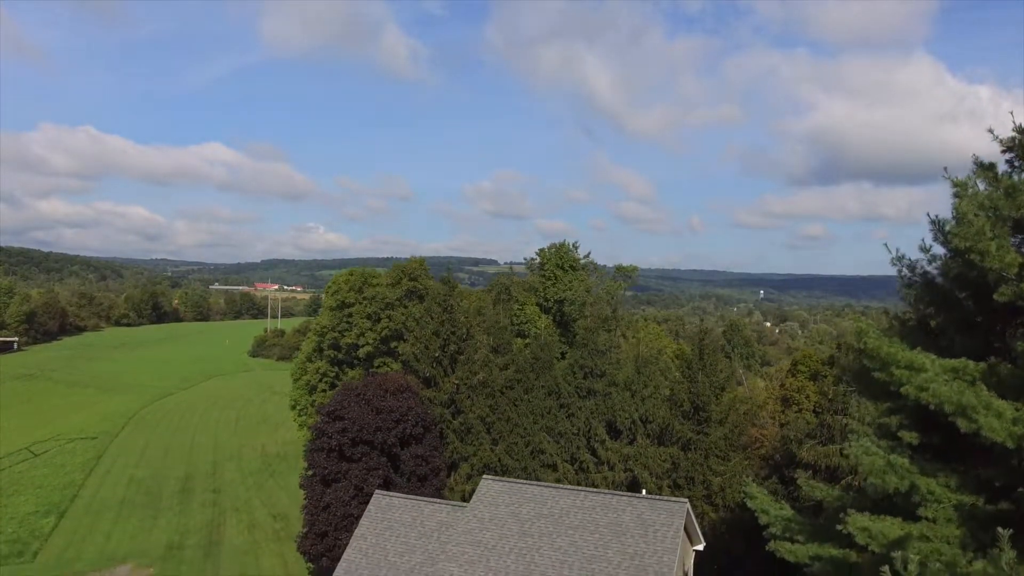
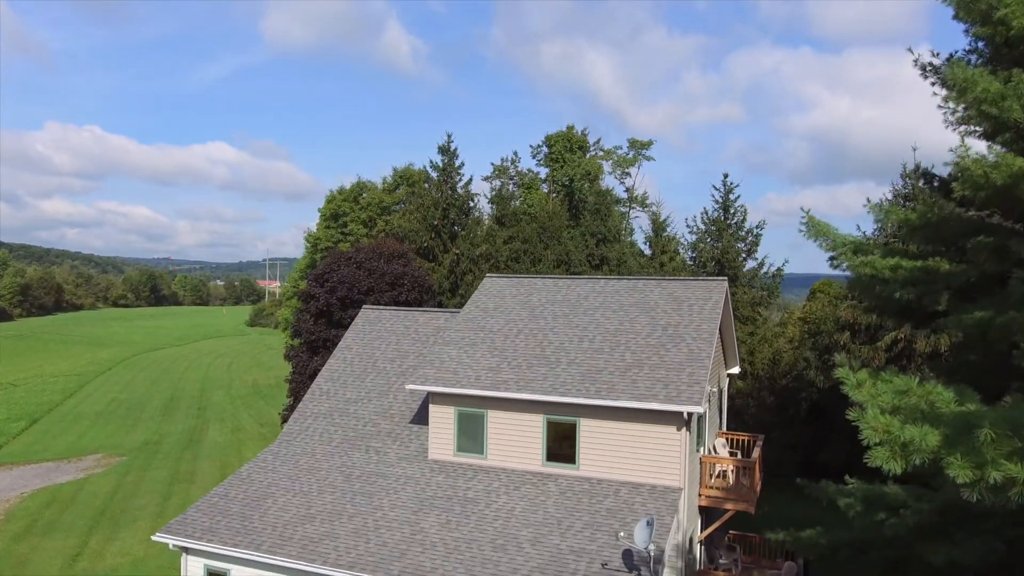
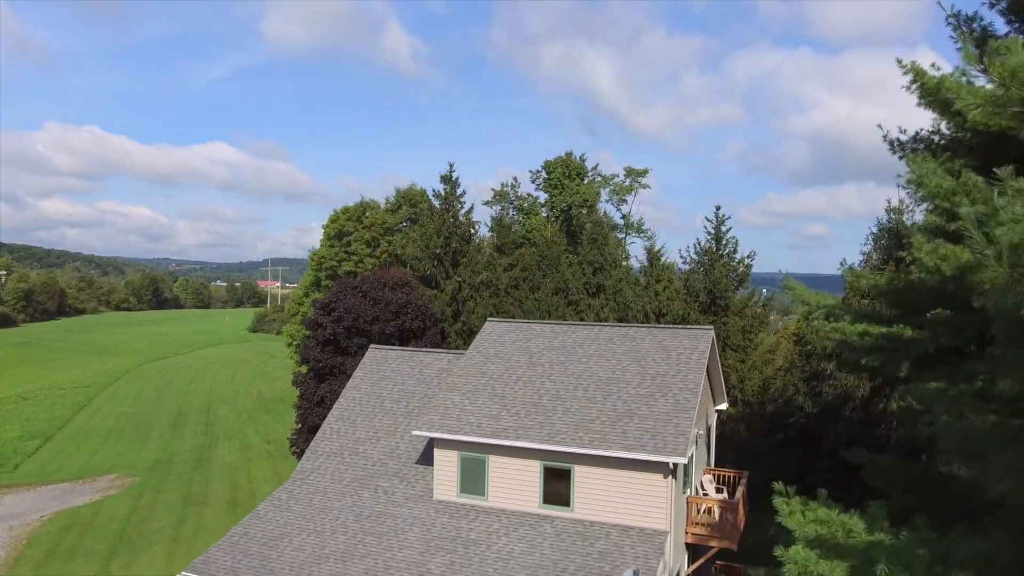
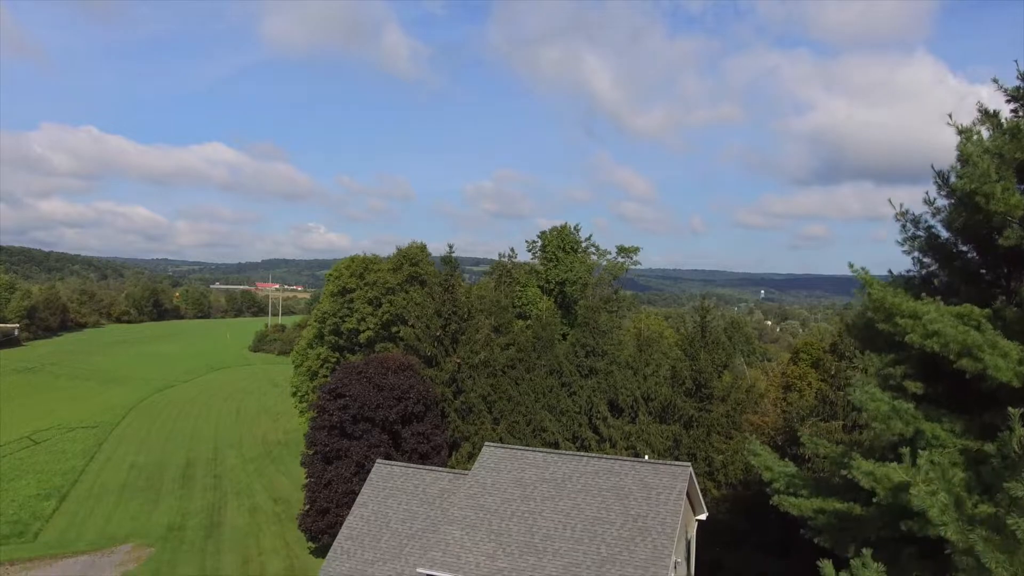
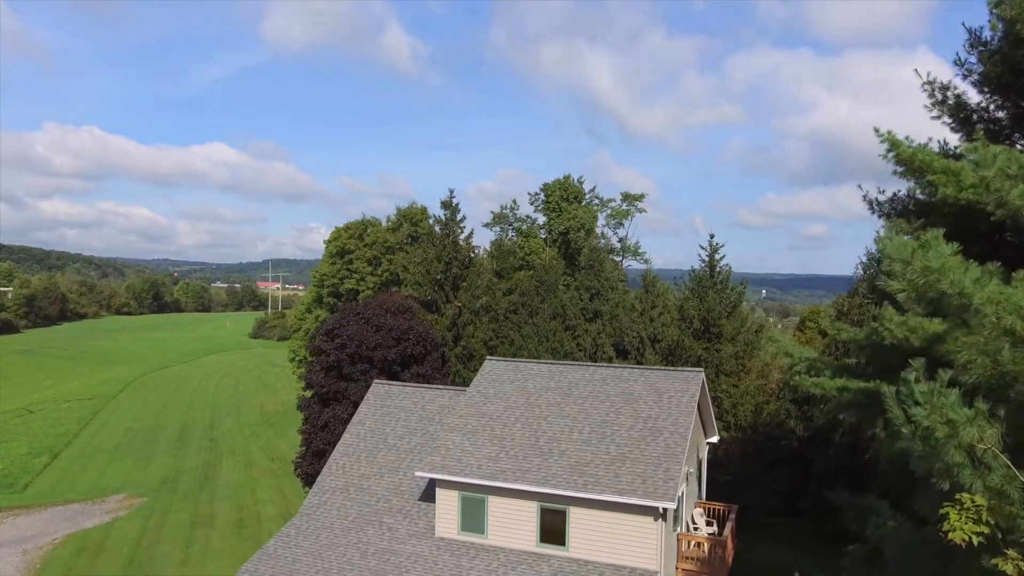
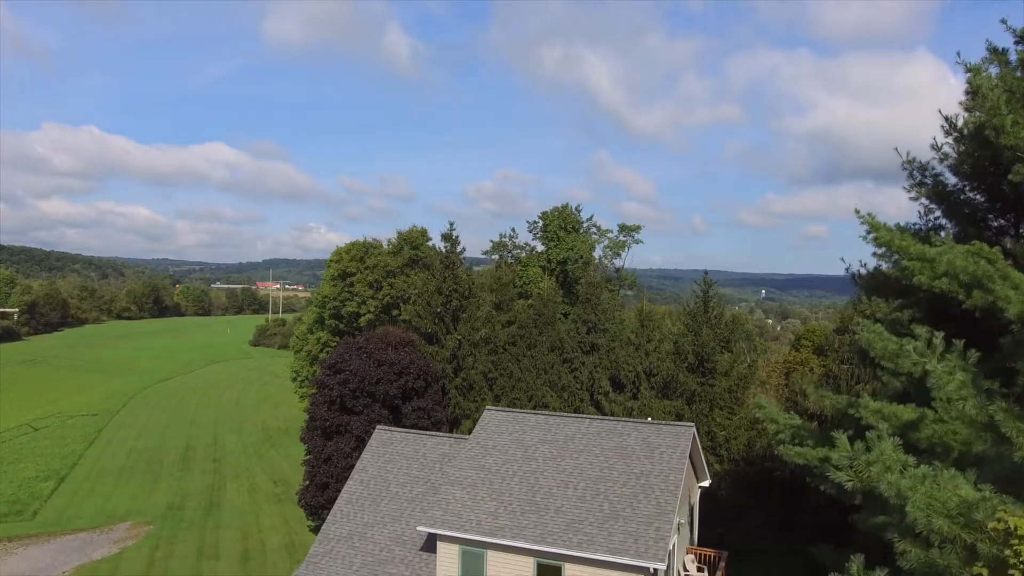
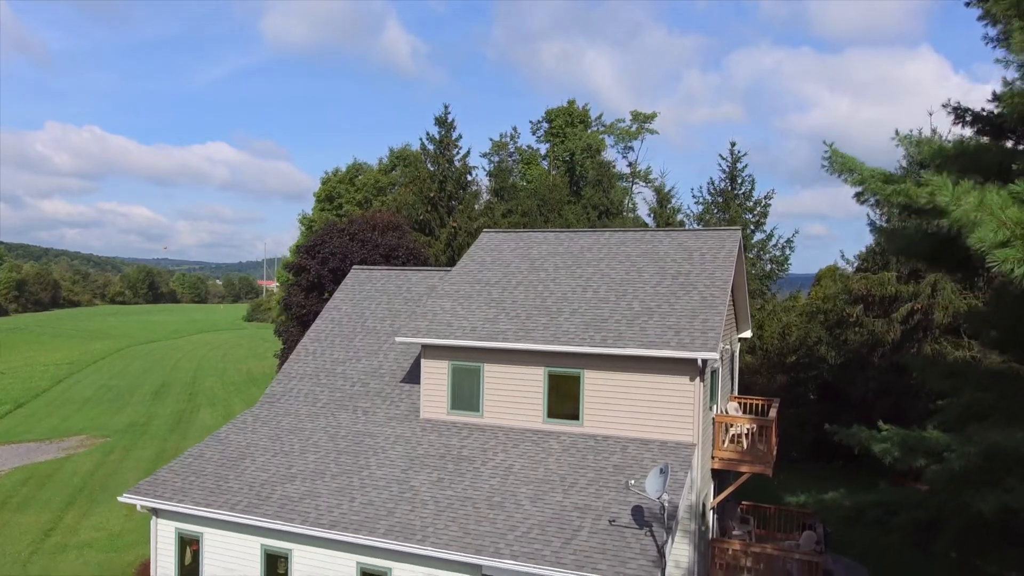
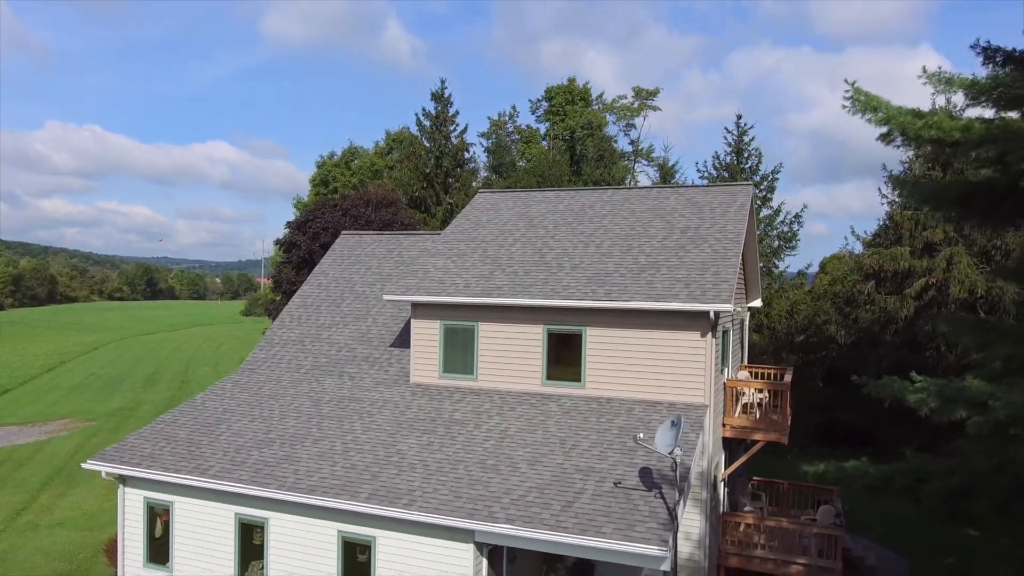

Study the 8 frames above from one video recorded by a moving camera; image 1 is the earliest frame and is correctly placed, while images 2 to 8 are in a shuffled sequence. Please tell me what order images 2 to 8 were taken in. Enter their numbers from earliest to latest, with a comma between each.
4, 6, 5, 3, 2, 7, 8
